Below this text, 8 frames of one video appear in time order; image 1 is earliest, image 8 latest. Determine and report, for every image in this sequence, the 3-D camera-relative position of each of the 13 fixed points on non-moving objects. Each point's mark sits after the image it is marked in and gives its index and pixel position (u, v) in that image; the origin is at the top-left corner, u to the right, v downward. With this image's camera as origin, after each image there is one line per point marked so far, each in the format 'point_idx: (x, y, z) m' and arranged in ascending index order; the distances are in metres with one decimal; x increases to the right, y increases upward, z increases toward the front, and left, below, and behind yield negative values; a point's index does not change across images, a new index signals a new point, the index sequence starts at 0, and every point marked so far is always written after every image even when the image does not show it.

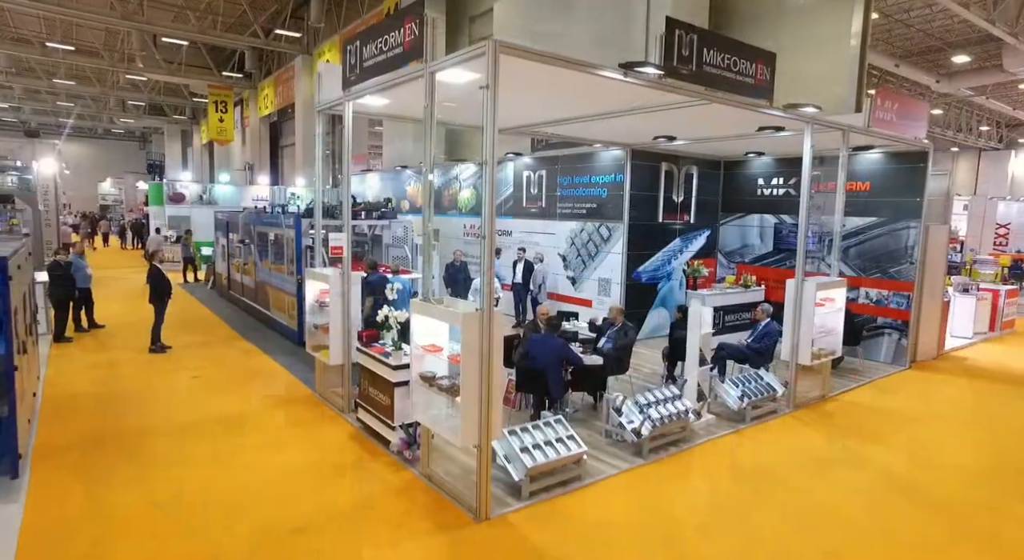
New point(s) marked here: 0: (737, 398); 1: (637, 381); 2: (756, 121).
0: (+2.2, -1.2, +5.9) m
1: (+1.5, -1.2, +7.3) m
2: (+2.7, +1.8, +6.6) m
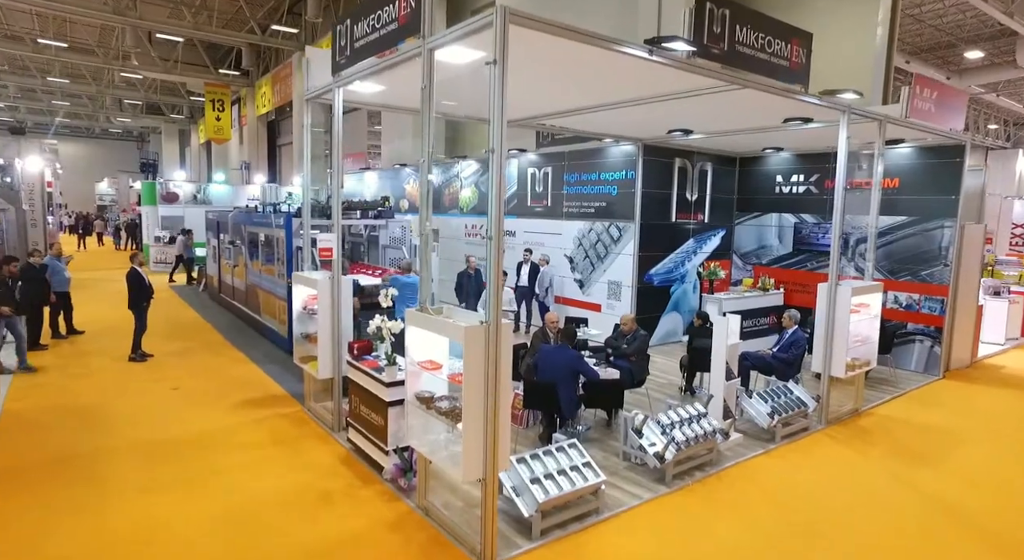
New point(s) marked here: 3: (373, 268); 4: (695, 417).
0: (+2.3, -1.2, +5.4) m
1: (+1.6, -1.3, +6.8) m
2: (+2.7, +1.7, +6.0) m
3: (-1.8, +0.2, +7.8) m
4: (+1.5, -1.1, +4.9) m
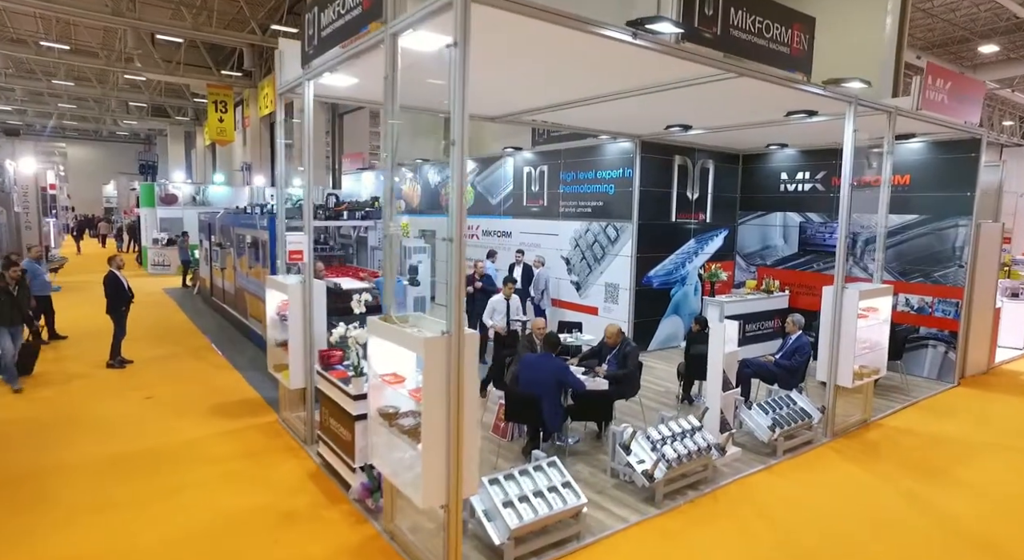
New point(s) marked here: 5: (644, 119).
0: (+2.1, -1.2, +5.0) m
1: (+1.5, -1.3, +6.4) m
2: (+2.6, +1.7, +5.7) m
3: (-2.0, +0.1, +7.5) m
4: (+1.3, -1.2, +4.5) m
5: (+1.5, +1.8, +6.8) m
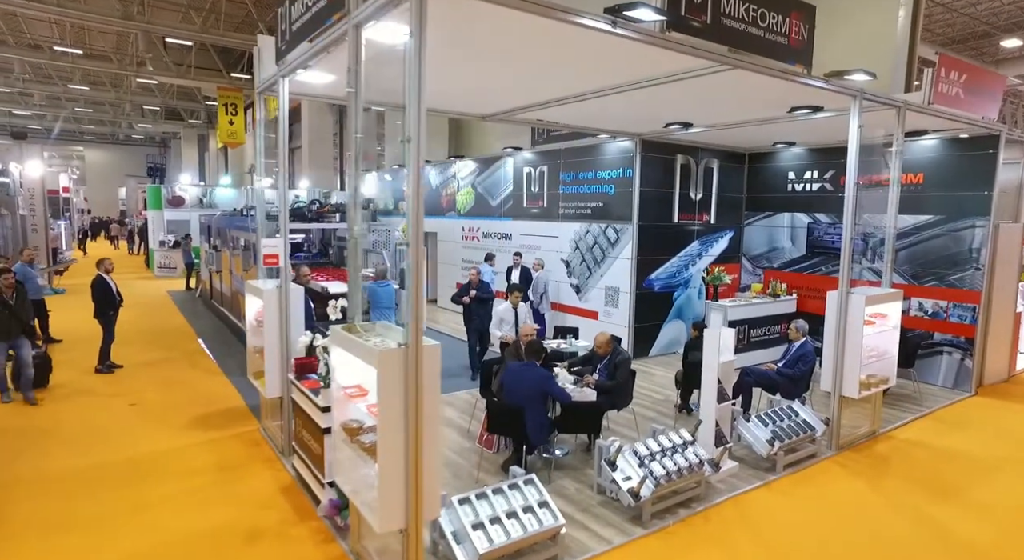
0: (+2.0, -1.3, +4.7) m
1: (+1.4, -1.4, +6.2) m
2: (+2.5, +1.7, +5.4) m
3: (-2.0, +0.1, +7.3) m
4: (+1.2, -1.2, +4.3) m
5: (+1.4, +1.8, +6.5) m
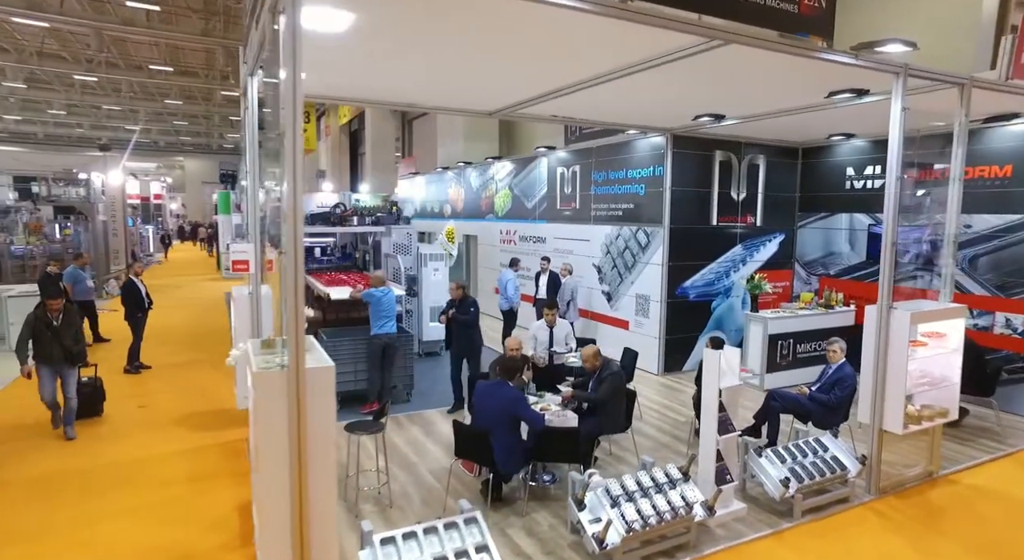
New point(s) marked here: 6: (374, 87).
0: (+1.8, -1.4, +4.1) m
1: (+1.4, -1.4, +5.6) m
2: (+2.4, +1.6, +4.7) m
3: (-1.8, 0.0, +7.2) m
4: (+1.0, -1.3, +3.7) m
5: (+1.5, +1.7, +5.9) m
6: (-1.2, +1.7, +5.1) m
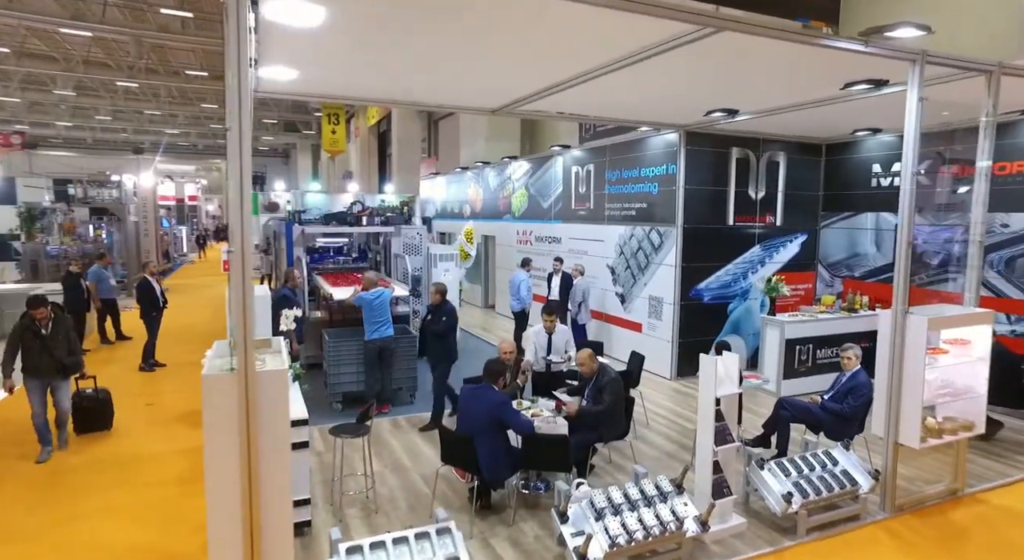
0: (+1.7, -1.4, +3.8) m
1: (+1.4, -1.5, +5.3) m
2: (+2.4, +1.5, +4.4) m
3: (-1.7, 0.0, +7.1) m
4: (+0.9, -1.3, +3.5) m
5: (+1.5, +1.7, +5.7) m
6: (-1.2, +1.6, +5.0) m
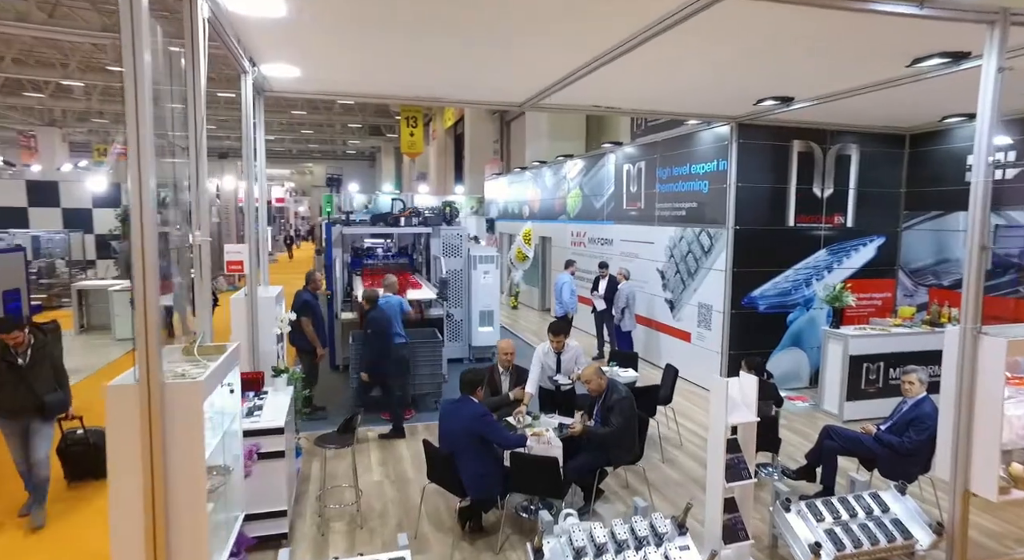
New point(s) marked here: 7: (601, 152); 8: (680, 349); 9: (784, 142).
0: (+1.6, -1.4, +3.2) m
1: (+1.5, -1.5, +4.8) m
2: (+2.4, +1.5, +3.7) m
3: (-1.3, 0.0, +7.0) m
4: (+0.7, -1.3, +3.1) m
5: (+1.7, +1.6, +5.1) m
6: (-1.0, +1.6, +4.9) m
7: (+1.4, +2.0, +9.4) m
8: (+2.0, -0.8, +7.2) m
9: (+2.9, +1.5, +6.4) m
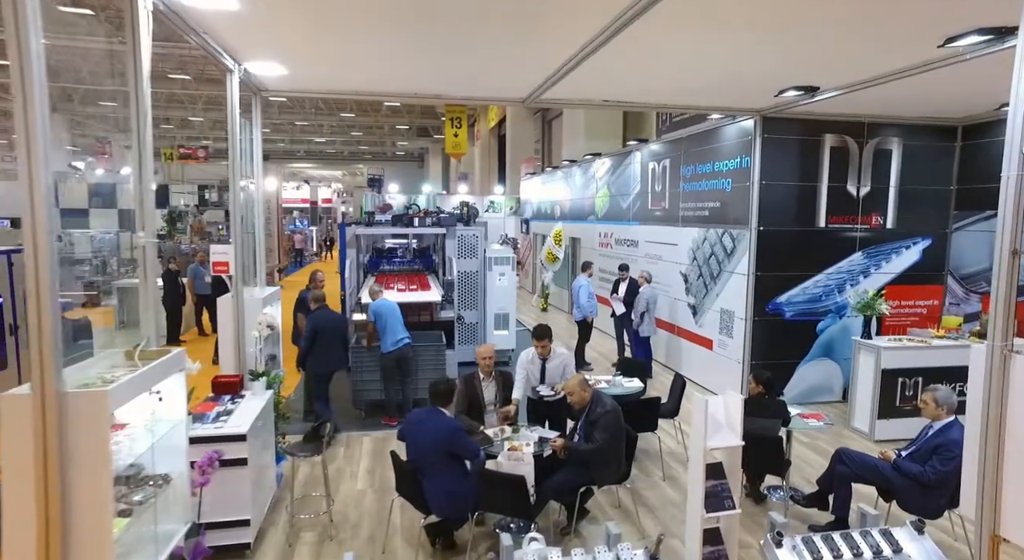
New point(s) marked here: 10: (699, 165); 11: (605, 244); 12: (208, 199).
0: (+1.4, -1.5, +2.9) m
1: (+1.4, -1.6, +4.4) m
2: (+2.2, +1.4, +3.3) m
3: (-1.2, 0.0, +6.9) m
4: (+0.5, -1.3, +2.8) m
5: (+1.7, +1.6, +4.8) m
6: (-1.1, +1.6, +4.7) m
7: (+1.8, +2.0, +9.0) m
8: (+2.2, -0.9, +6.8) m
9: (+3.0, +1.4, +5.9) m
10: (+2.2, +1.3, +6.9) m
11: (+1.5, +0.6, +10.0) m
12: (-8.5, +2.3, +16.6) m
